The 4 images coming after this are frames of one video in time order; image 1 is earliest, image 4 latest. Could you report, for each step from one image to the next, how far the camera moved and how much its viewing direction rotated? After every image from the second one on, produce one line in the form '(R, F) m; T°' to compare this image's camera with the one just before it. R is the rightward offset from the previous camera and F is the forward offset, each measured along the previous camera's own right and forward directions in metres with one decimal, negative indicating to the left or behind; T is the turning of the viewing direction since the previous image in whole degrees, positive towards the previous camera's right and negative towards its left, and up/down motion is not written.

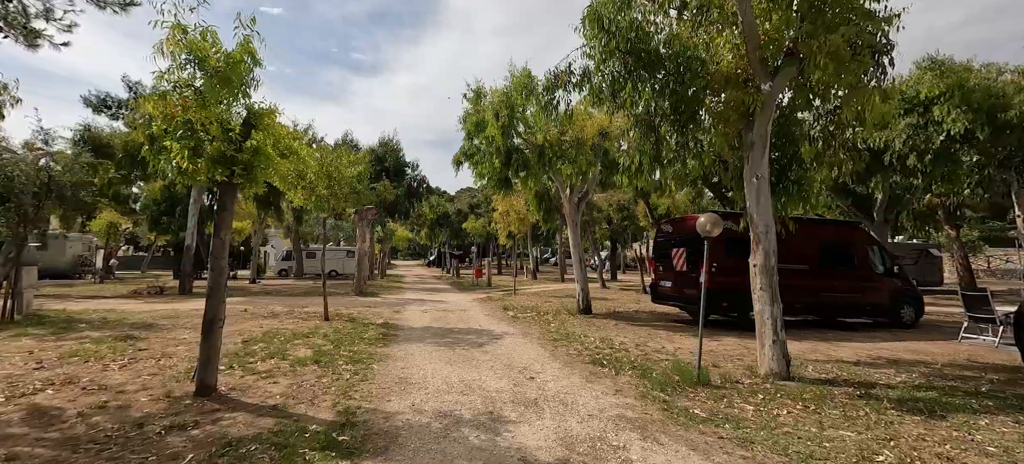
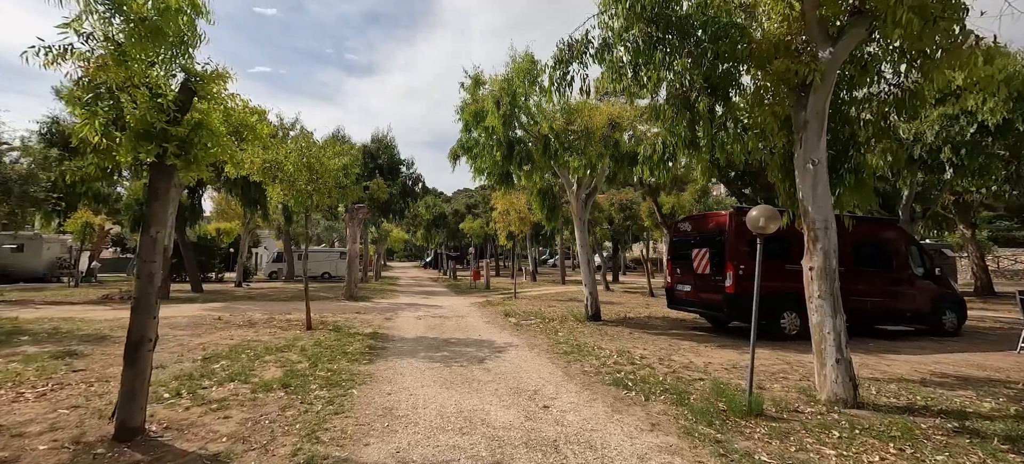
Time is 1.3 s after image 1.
(-0.1, +1.1) m; 0°
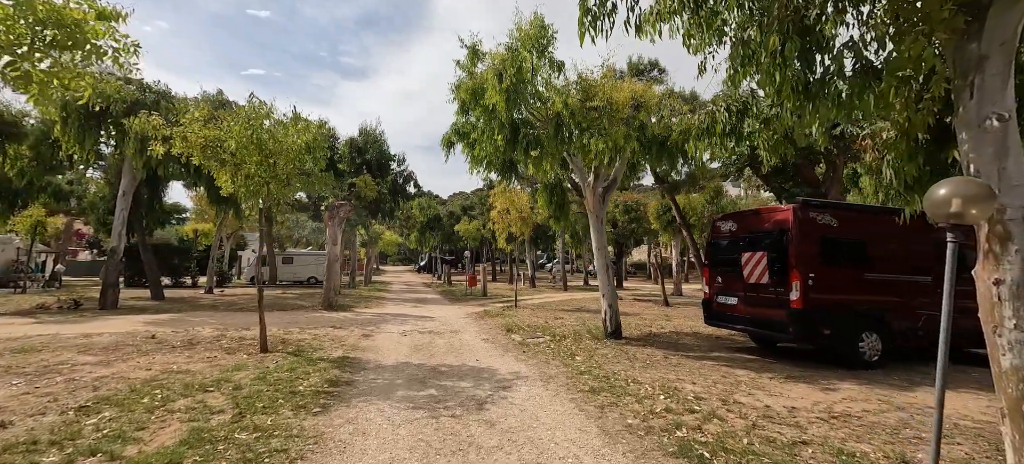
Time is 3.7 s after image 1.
(-0.2, +2.0) m; +1°
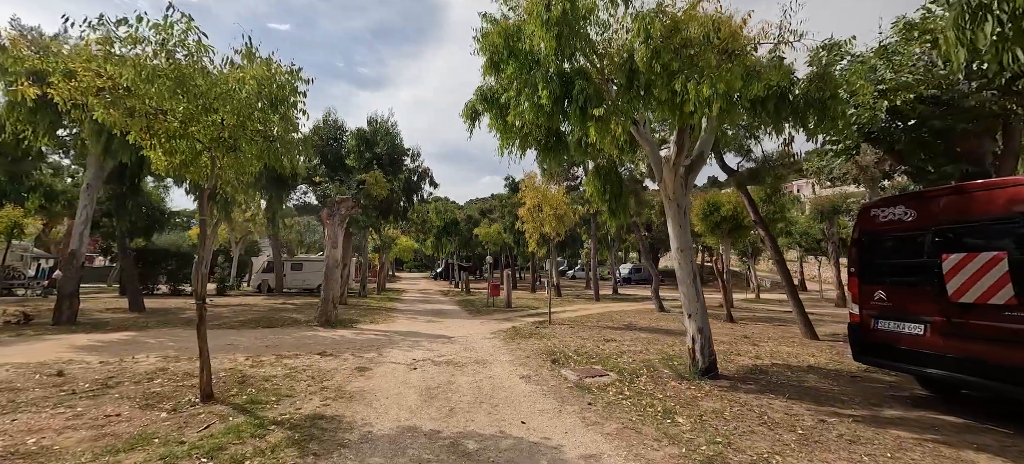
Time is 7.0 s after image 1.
(-0.5, +2.8) m; -2°
